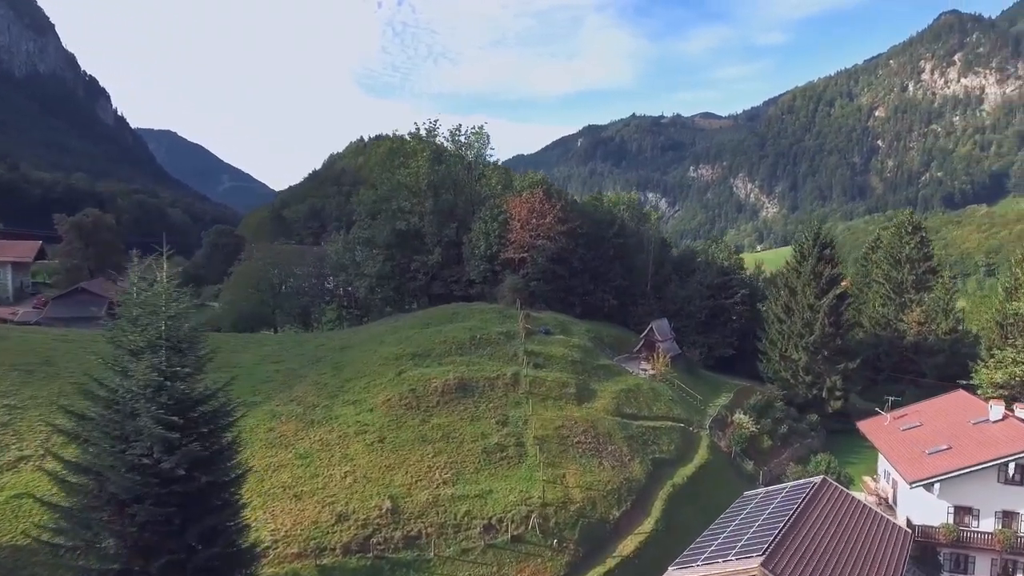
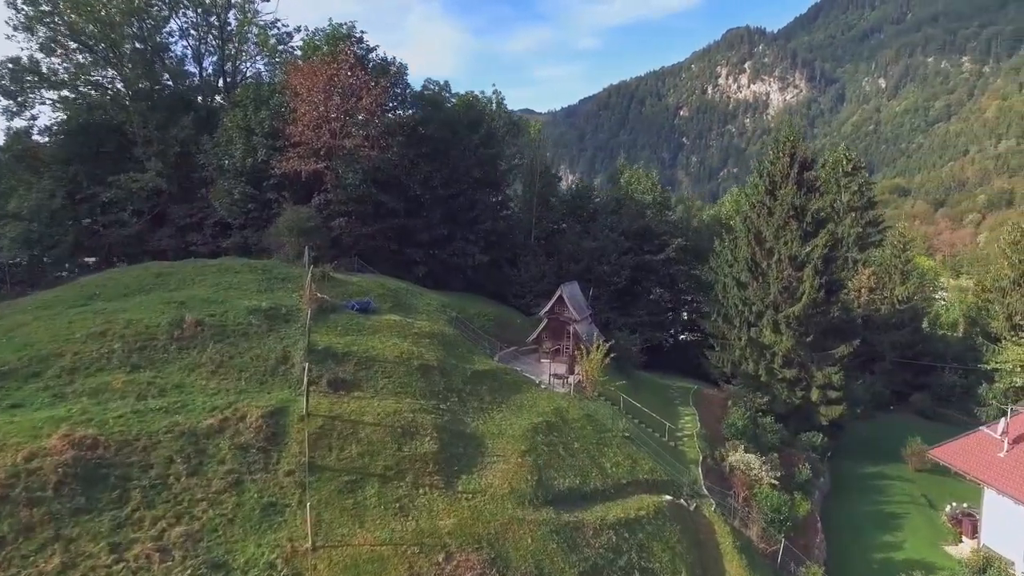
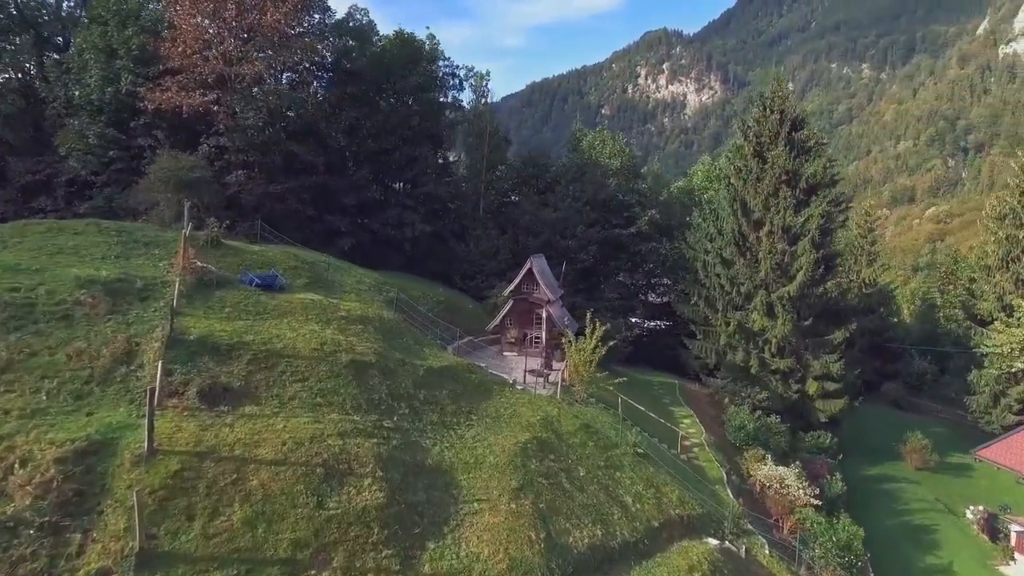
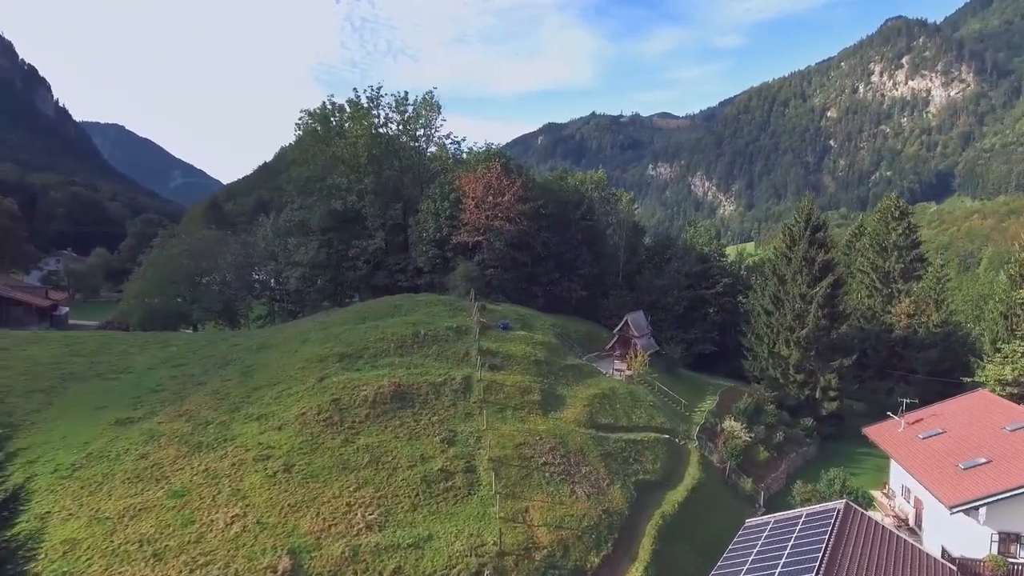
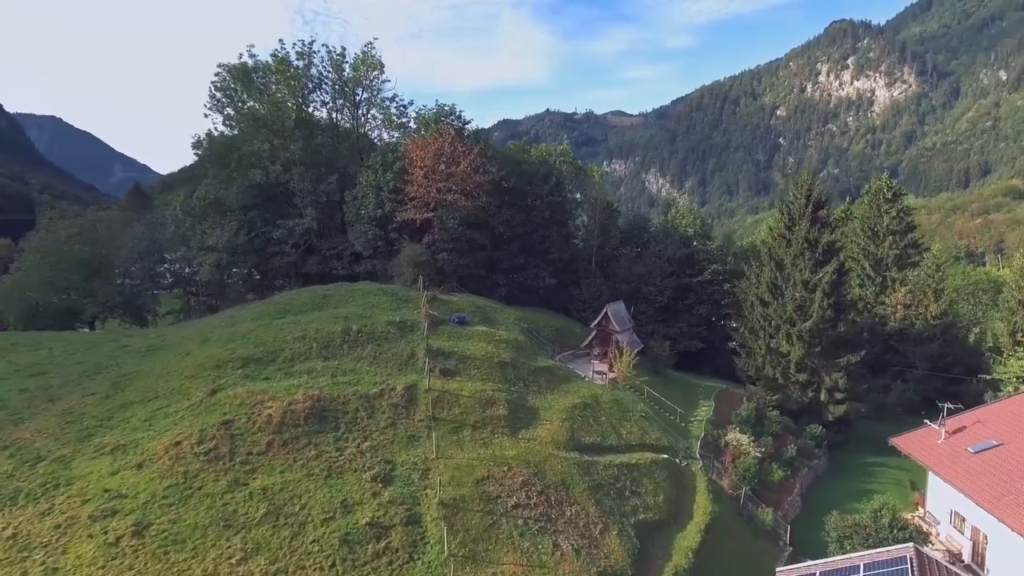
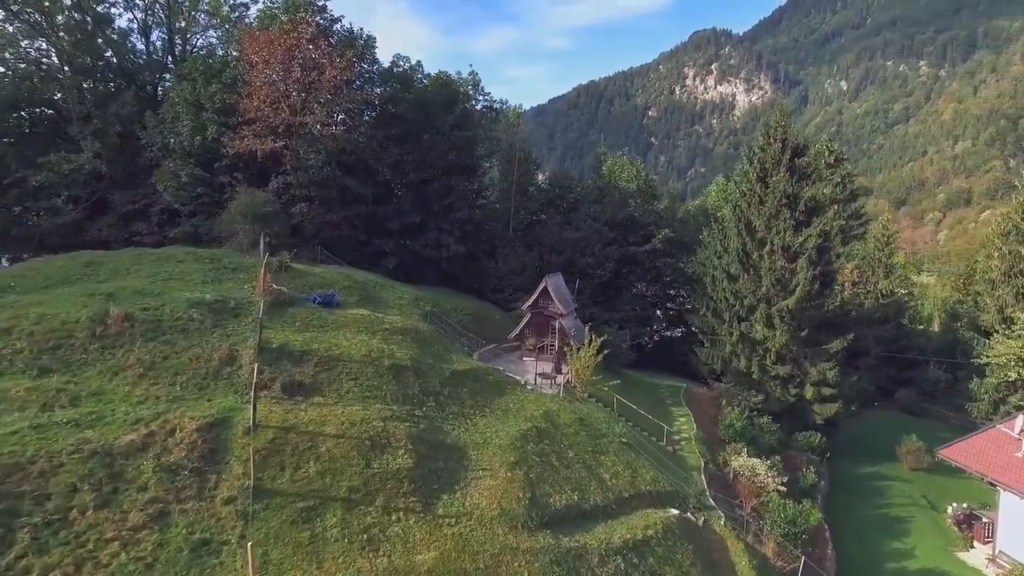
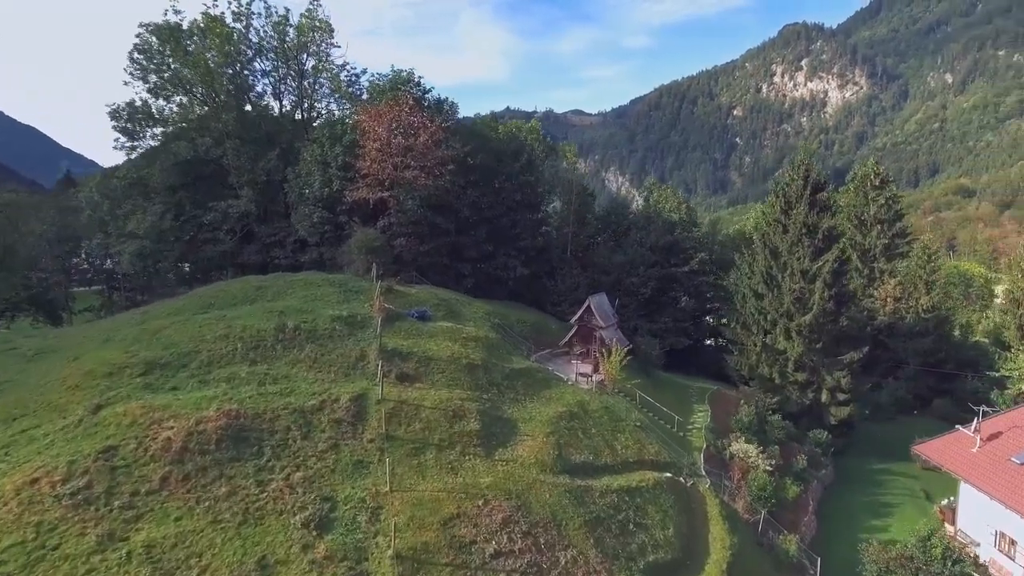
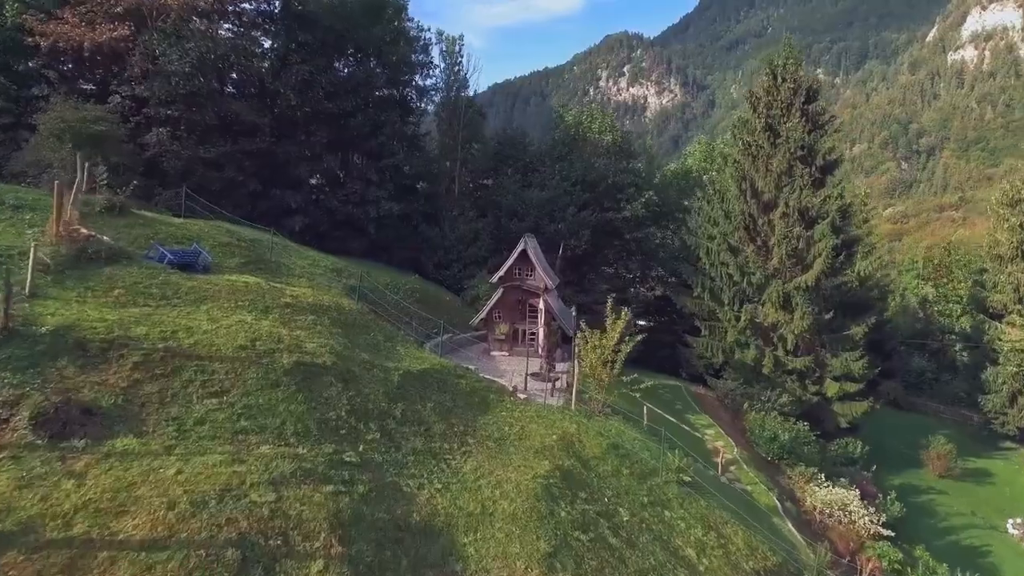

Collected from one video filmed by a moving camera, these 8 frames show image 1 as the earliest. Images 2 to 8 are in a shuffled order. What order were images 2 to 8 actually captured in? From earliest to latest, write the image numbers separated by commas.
4, 5, 7, 2, 6, 3, 8
